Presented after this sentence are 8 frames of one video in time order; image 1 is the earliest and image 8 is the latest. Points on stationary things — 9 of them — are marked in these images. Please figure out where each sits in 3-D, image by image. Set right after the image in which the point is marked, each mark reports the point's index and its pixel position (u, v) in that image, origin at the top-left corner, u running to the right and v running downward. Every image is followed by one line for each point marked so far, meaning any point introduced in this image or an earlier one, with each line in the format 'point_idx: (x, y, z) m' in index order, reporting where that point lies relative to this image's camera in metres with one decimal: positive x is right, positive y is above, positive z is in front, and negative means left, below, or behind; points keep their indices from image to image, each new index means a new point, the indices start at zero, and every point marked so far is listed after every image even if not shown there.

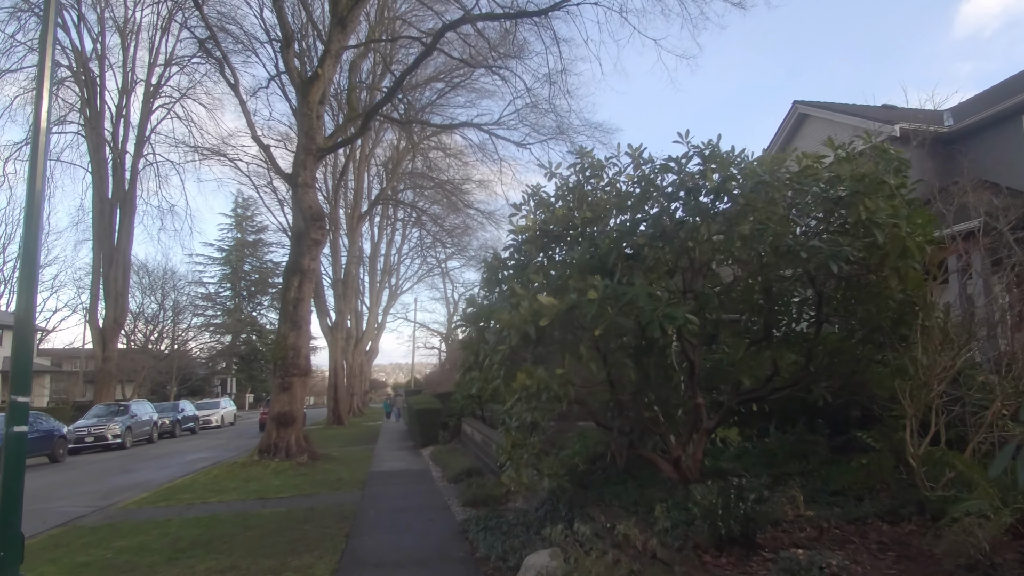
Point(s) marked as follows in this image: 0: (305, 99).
0: (-6.4, +5.8, +17.4) m
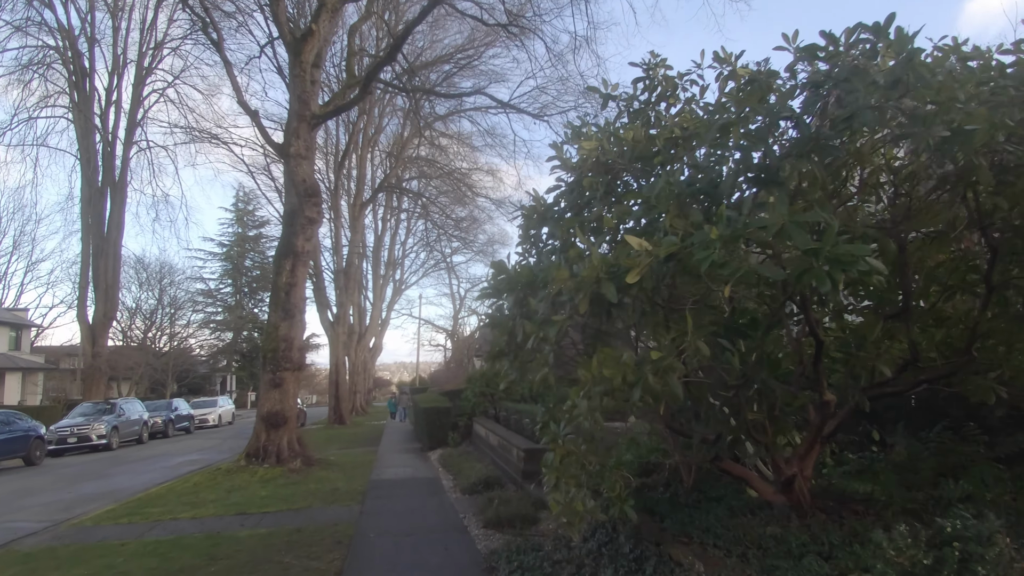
0: (-5.9, +6.3, +15.4) m
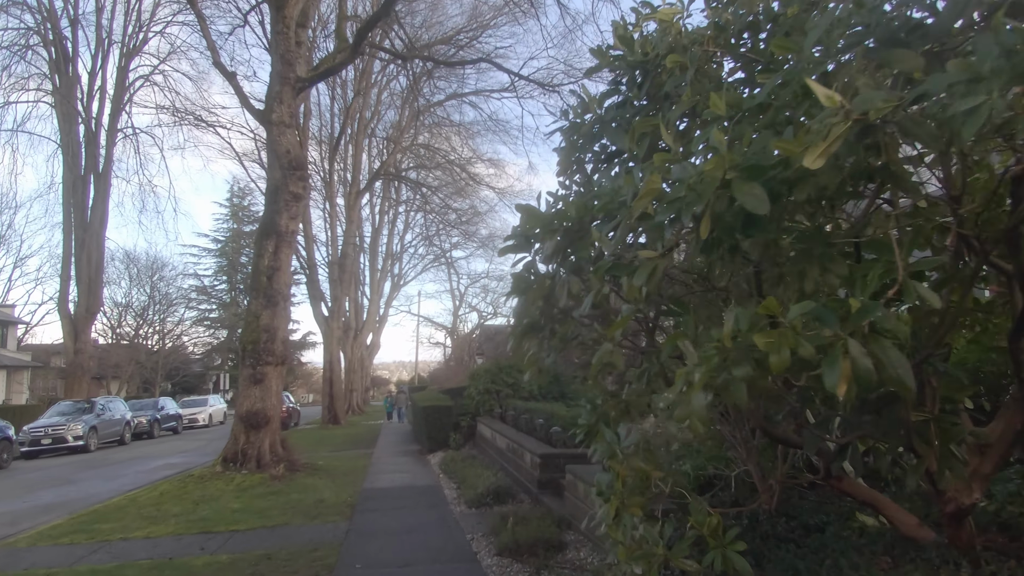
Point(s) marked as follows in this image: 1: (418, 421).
0: (-5.7, +6.7, +13.8) m
1: (-3.4, -4.7, +19.9) m
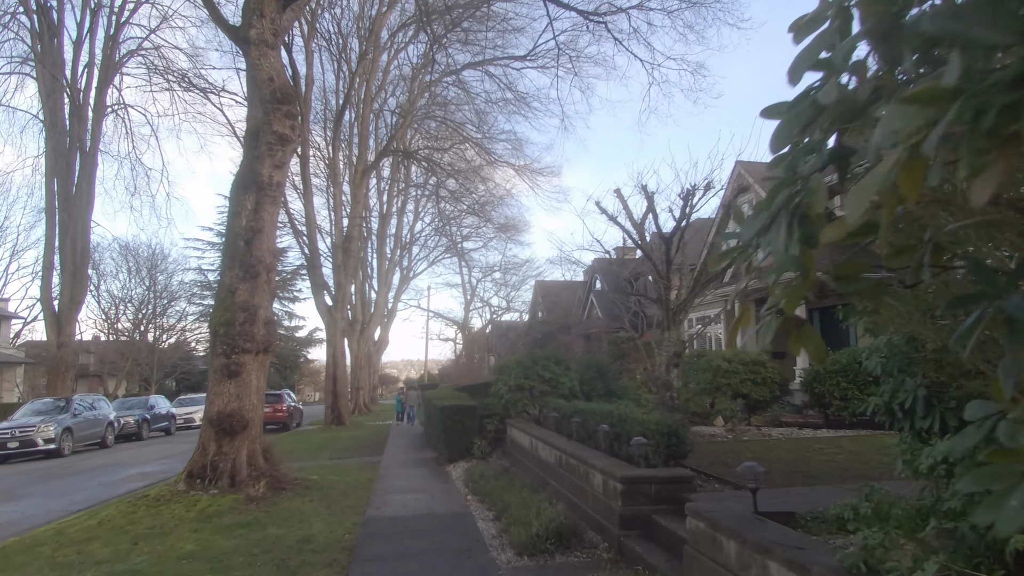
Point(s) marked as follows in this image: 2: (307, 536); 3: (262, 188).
0: (-4.8, +7.3, +10.8) m
1: (-2.4, -4.1, +16.9) m
2: (-2.8, -3.4, +7.7) m
3: (-4.8, +1.9, +10.8) m
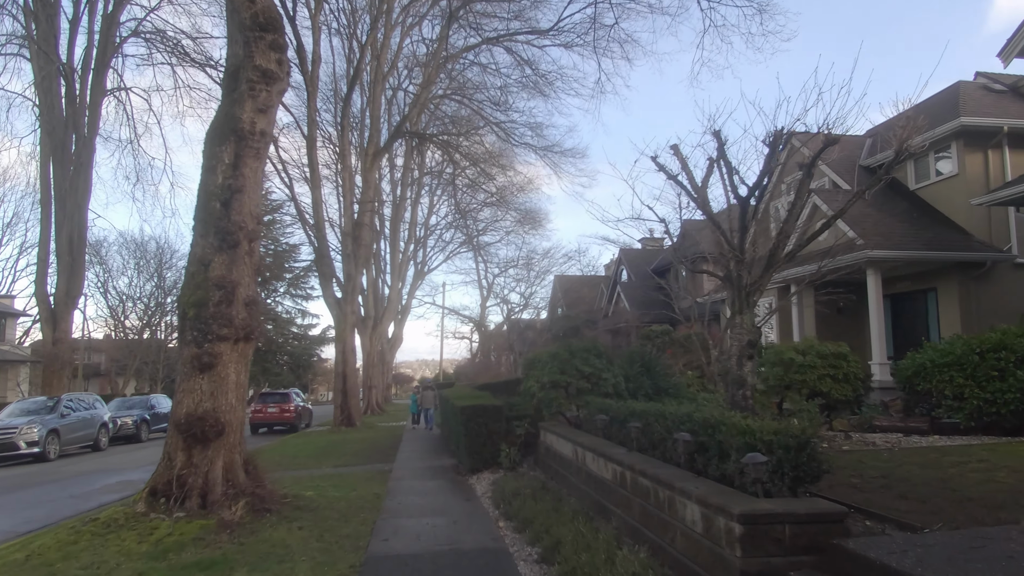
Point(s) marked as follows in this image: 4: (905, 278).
0: (-4.2, +7.7, +8.7) m
1: (-1.6, -3.6, +14.8) m
2: (-2.2, -3.0, +5.6) m
3: (-4.2, +2.4, +8.8) m
4: (+11.7, +0.3, +16.7) m
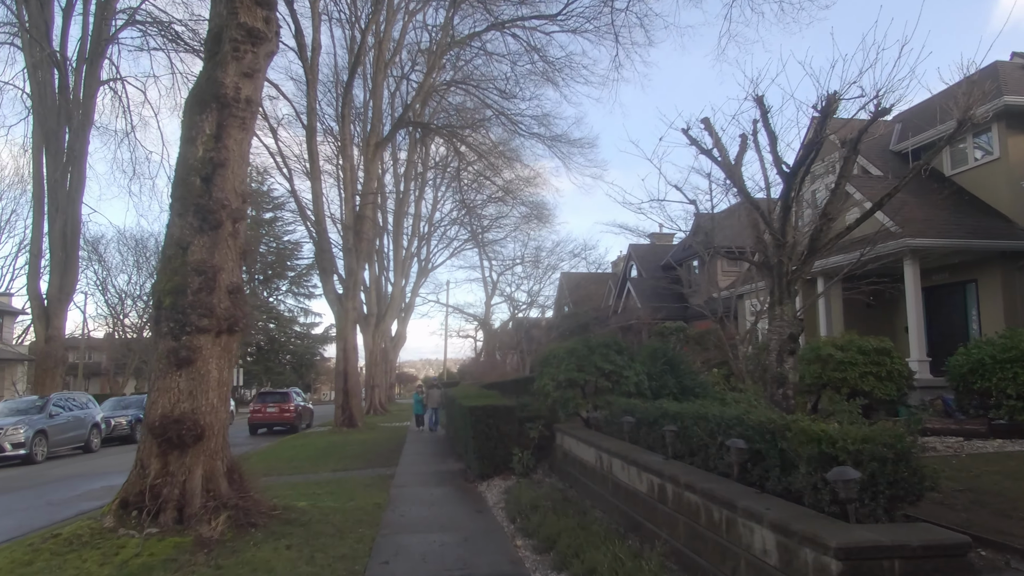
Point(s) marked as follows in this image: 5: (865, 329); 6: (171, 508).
0: (-4.0, +7.9, +7.8) m
1: (-1.3, -3.4, +13.8) m
2: (-2.0, -2.8, +4.6) m
3: (-4.0, +2.6, +7.8) m
4: (+11.9, +0.5, +15.6) m
5: (+10.4, -1.2, +16.6) m
6: (-4.3, -2.8, +7.1) m
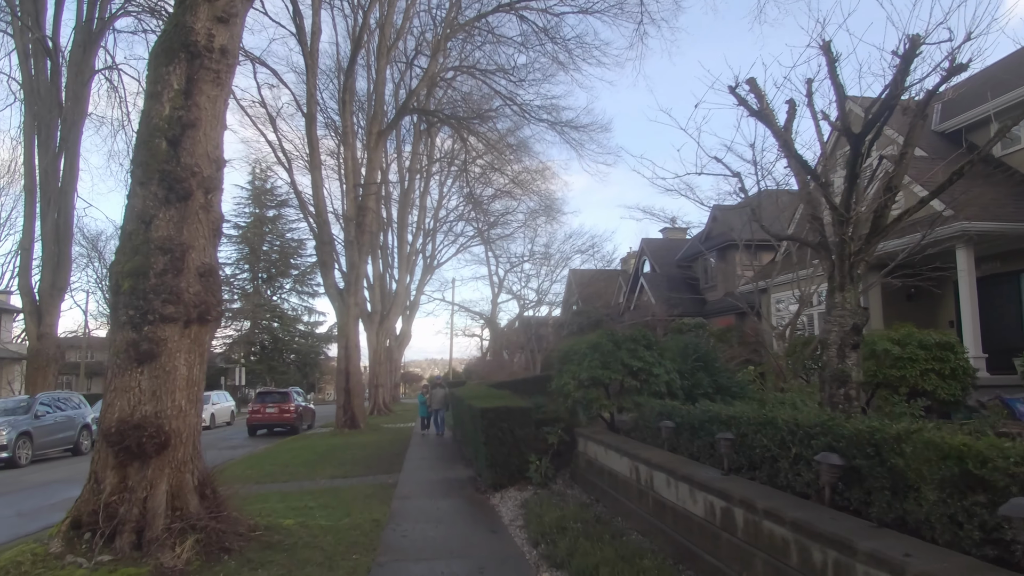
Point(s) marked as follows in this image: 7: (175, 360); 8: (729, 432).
0: (-3.8, +8.1, +6.6) m
1: (-1.0, -3.2, +12.6) m
2: (-1.8, -2.6, +3.5) m
3: (-3.8, +2.8, +6.7) m
4: (+12.2, +0.8, +14.3) m
5: (+10.7, -1.0, +15.3) m
6: (-4.1, -2.6, +6.0) m
7: (-3.8, -0.8, +6.4) m
8: (+2.3, -1.5, +6.0) m
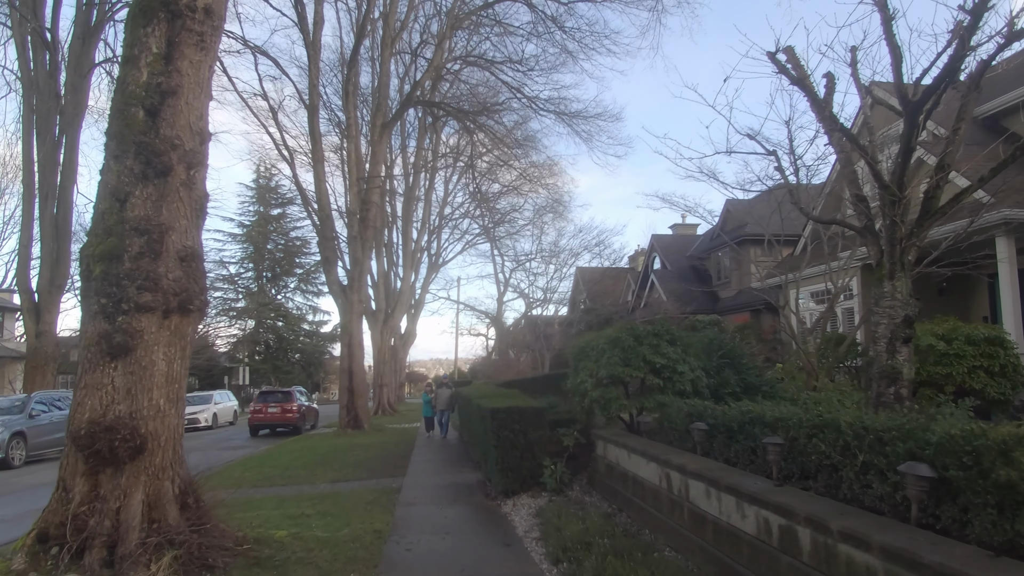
0: (-3.6, +8.3, +5.9) m
1: (-0.8, -3.1, +11.9) m
2: (-1.6, -2.4, +2.8) m
3: (-3.6, +2.9, +6.0) m
4: (+12.5, +0.9, +13.5) m
5: (+11.0, -0.8, +14.5) m
6: (-3.9, -2.4, +5.3) m
7: (-3.7, -0.7, +5.7) m
8: (+2.5, -1.4, +5.2) m
